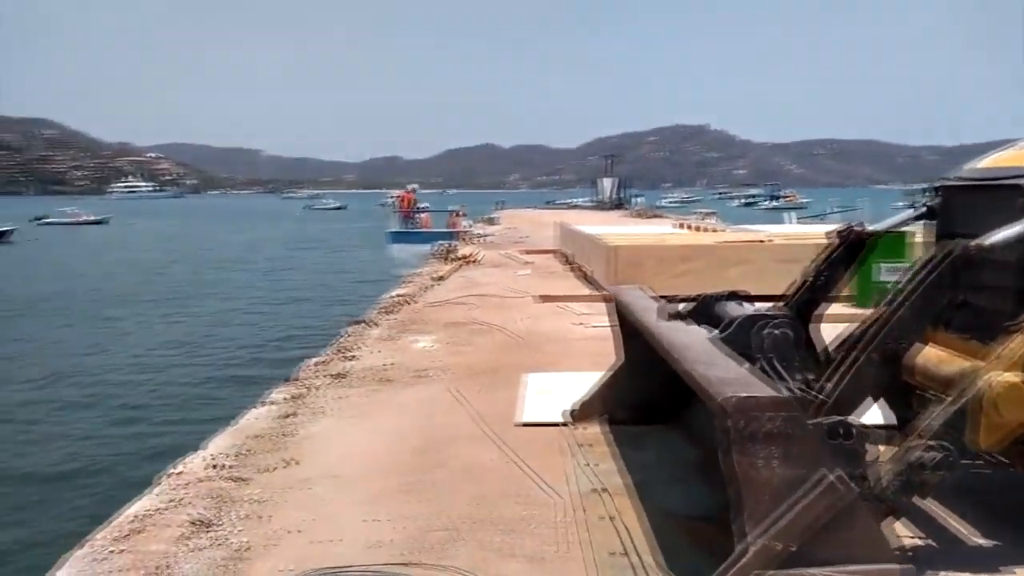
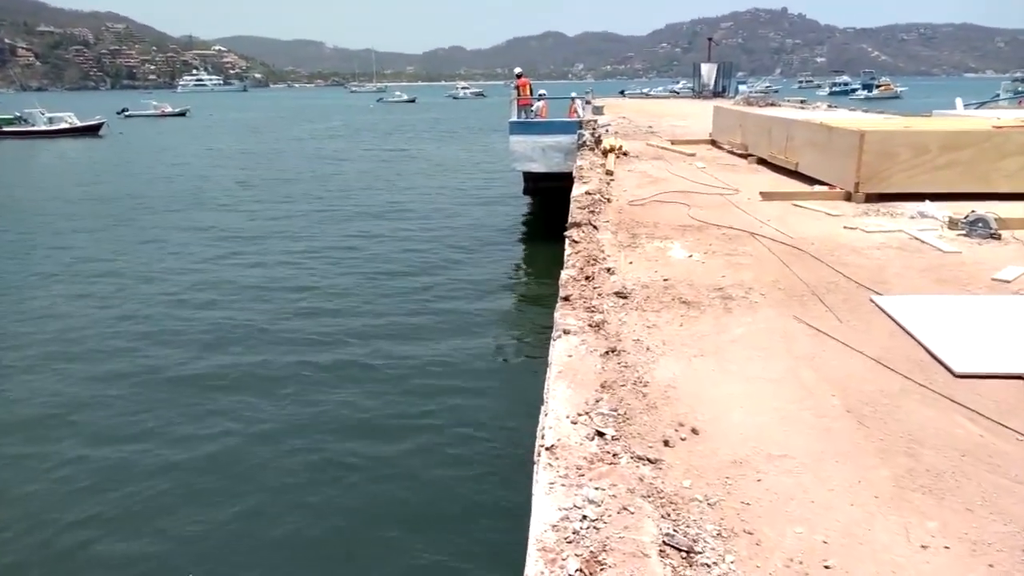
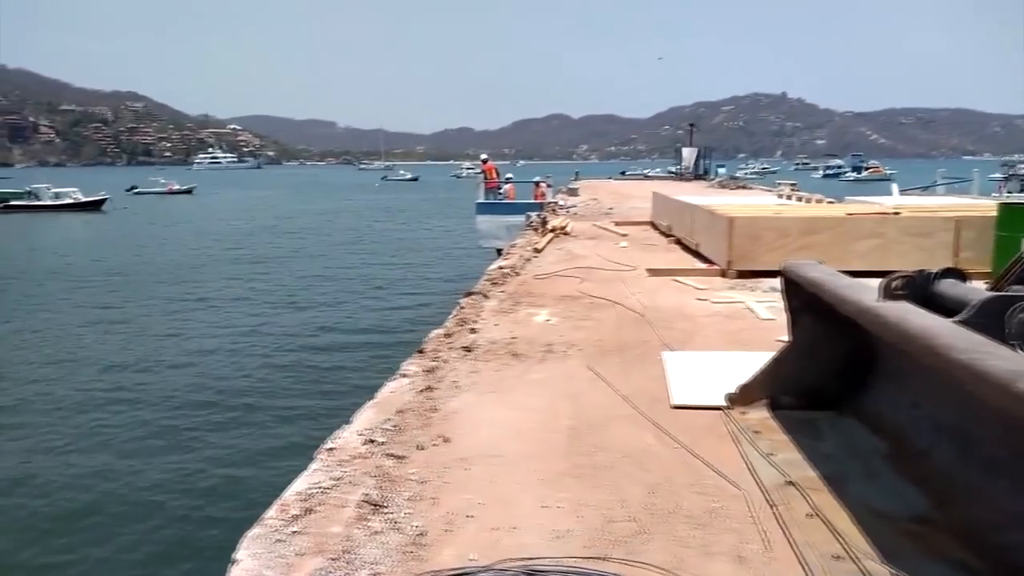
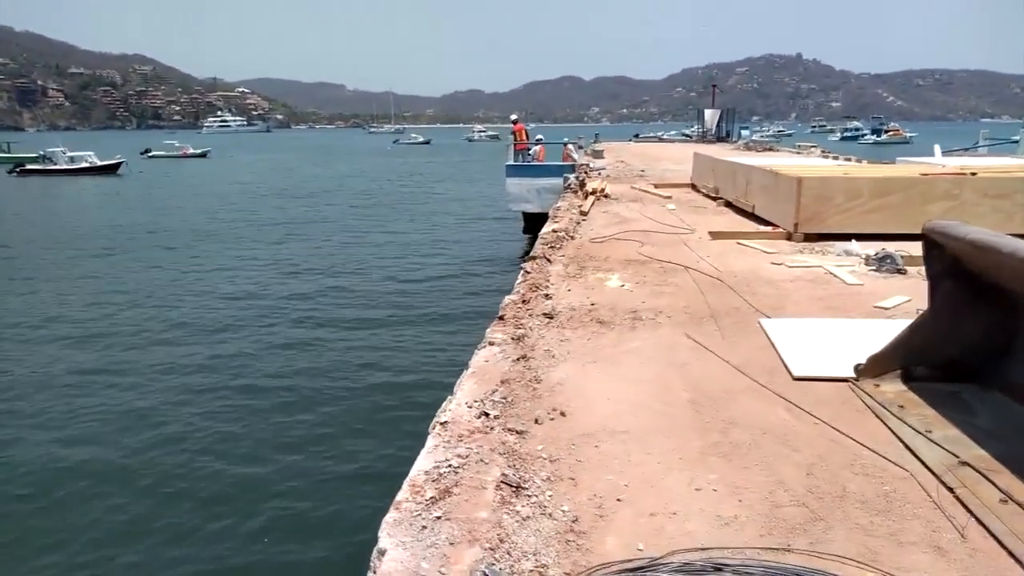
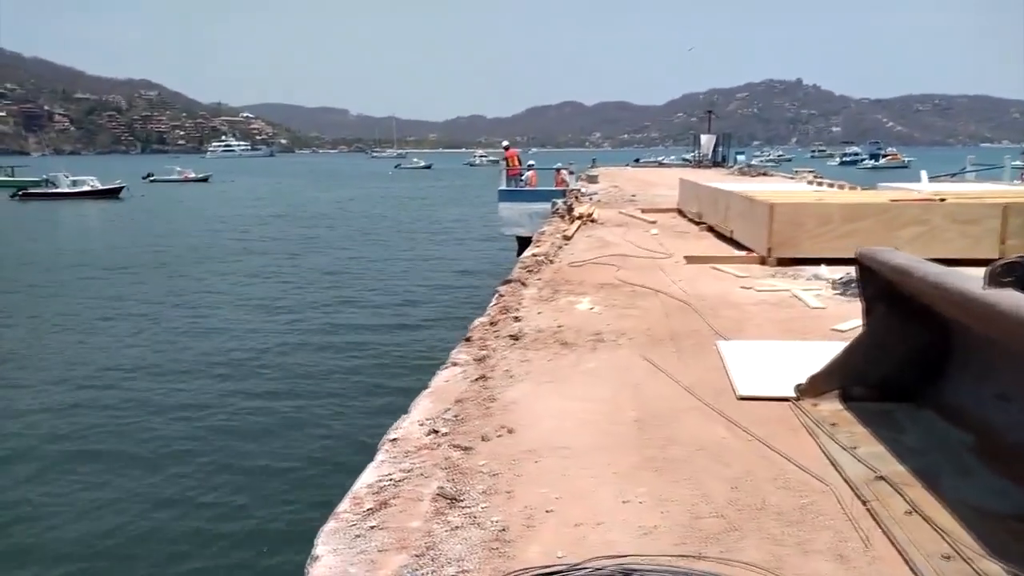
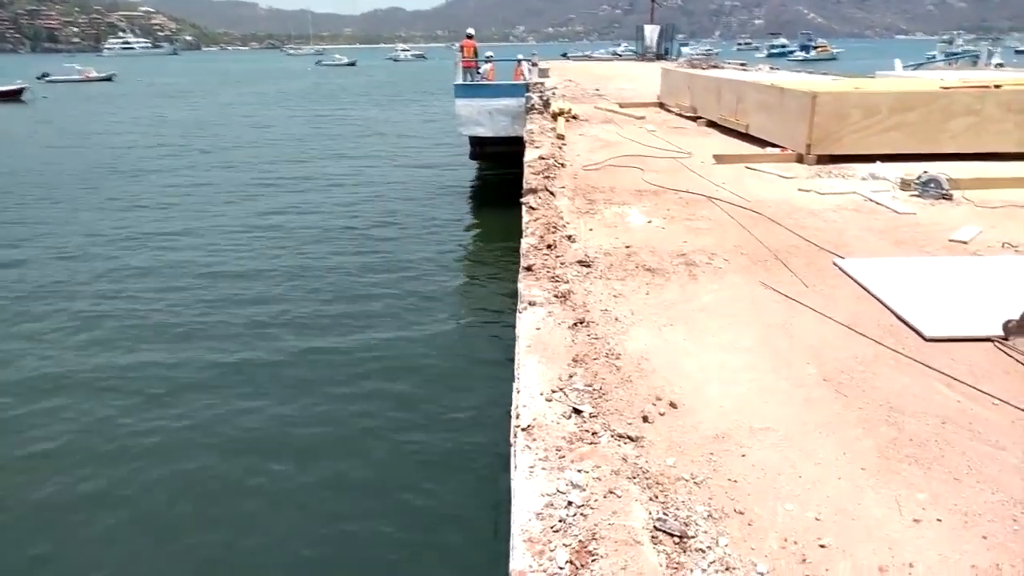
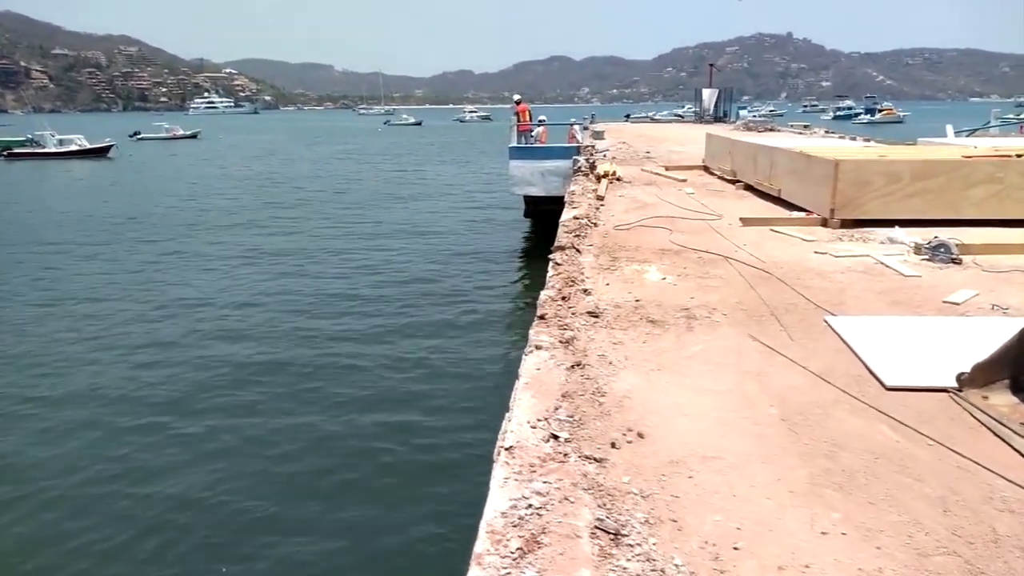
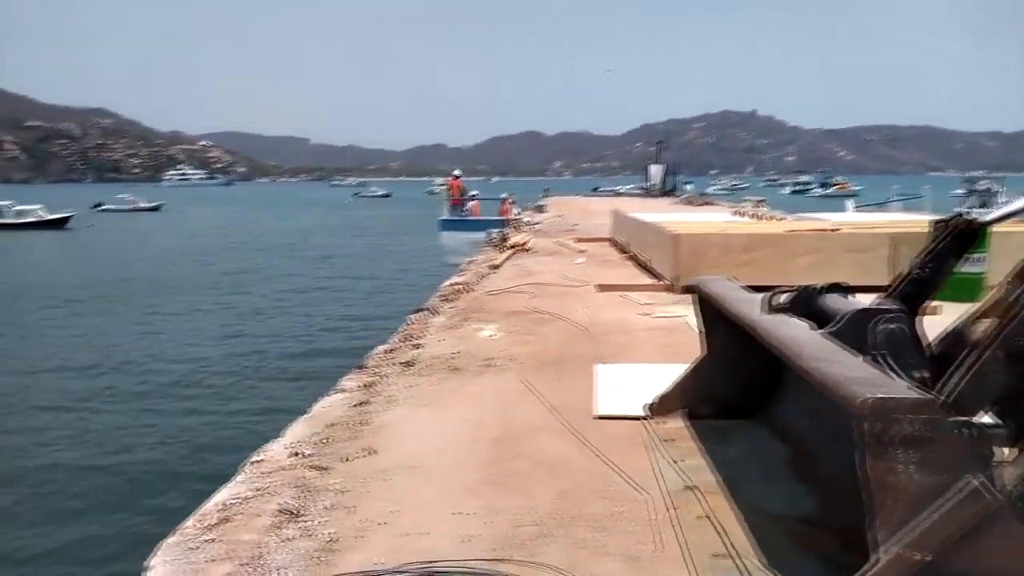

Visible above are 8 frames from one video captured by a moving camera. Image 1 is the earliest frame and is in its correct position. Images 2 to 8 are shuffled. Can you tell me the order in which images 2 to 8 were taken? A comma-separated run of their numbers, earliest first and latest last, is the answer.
8, 3, 5, 4, 7, 2, 6
